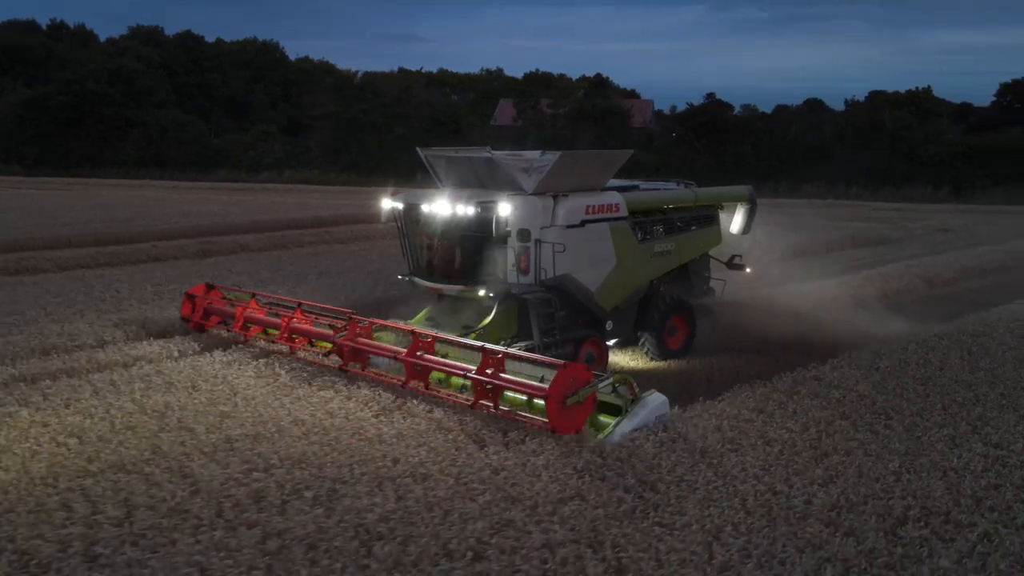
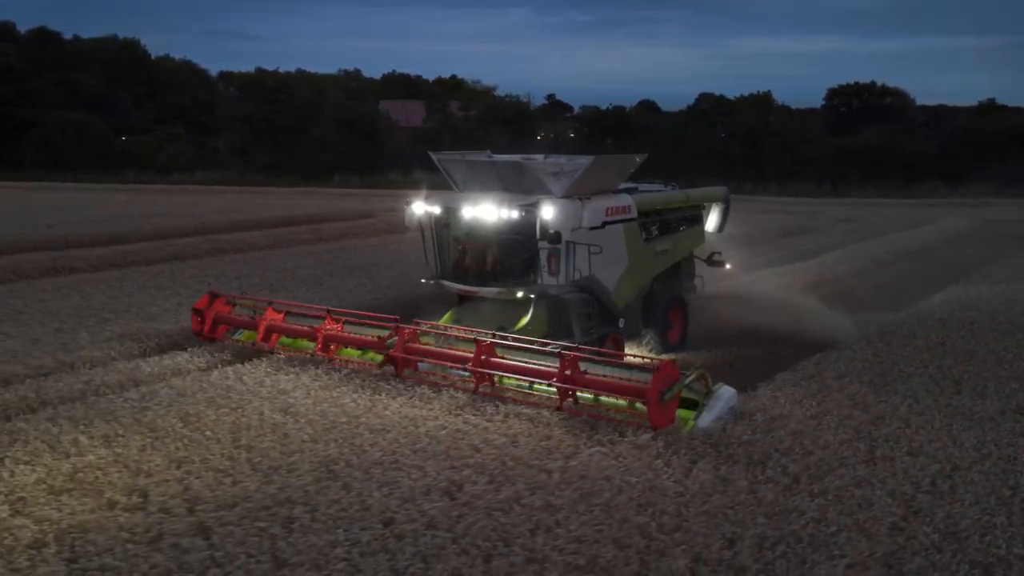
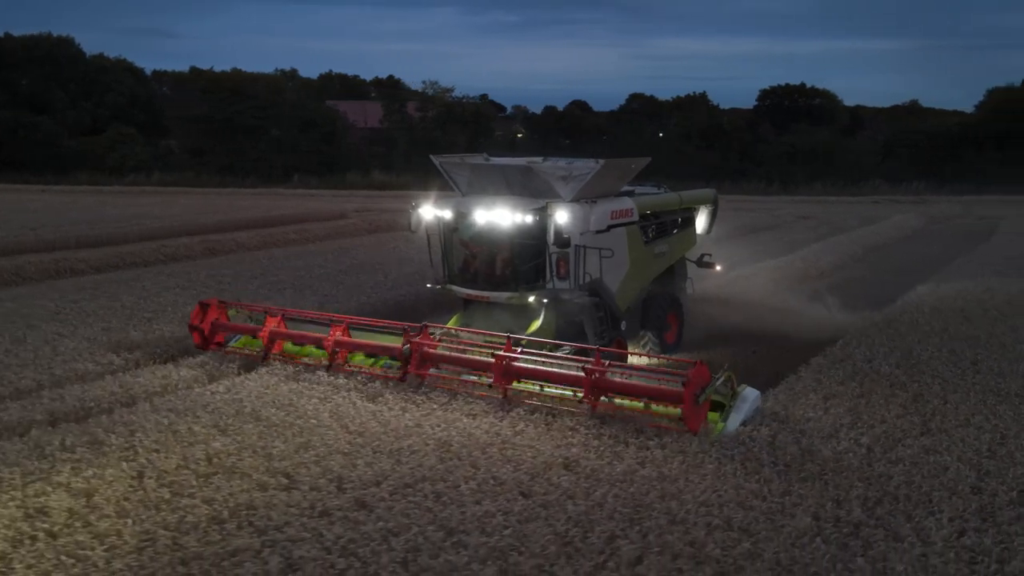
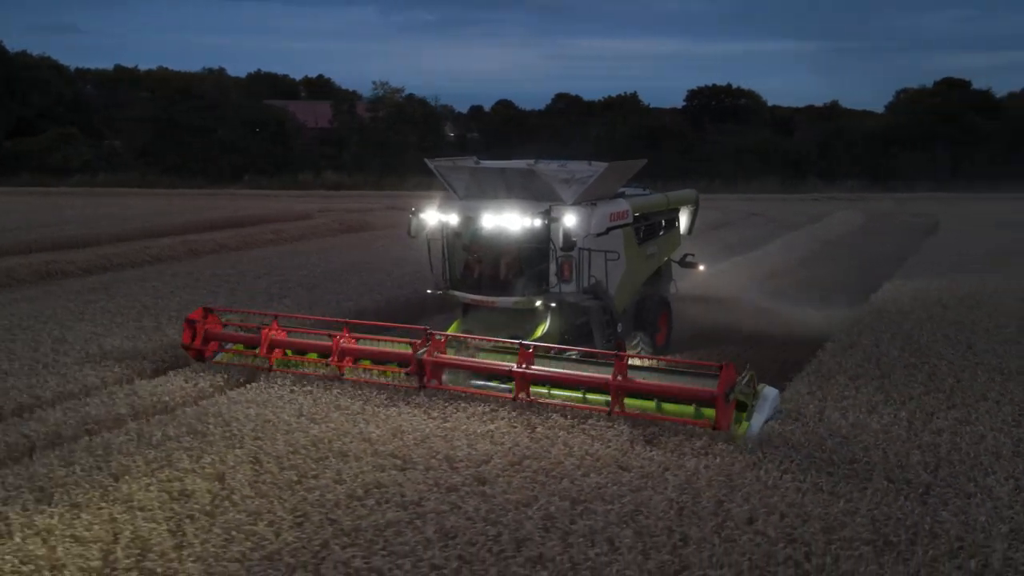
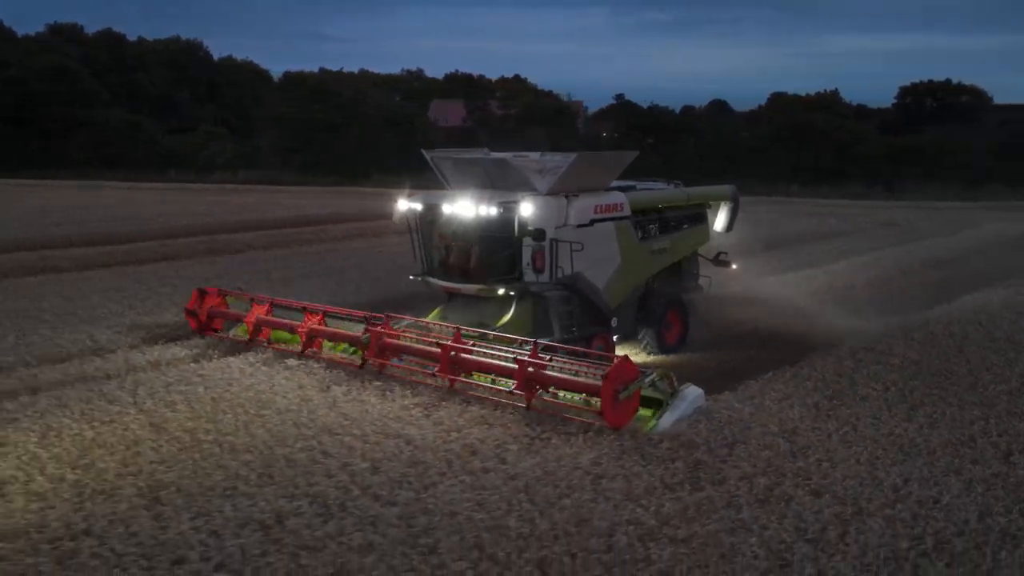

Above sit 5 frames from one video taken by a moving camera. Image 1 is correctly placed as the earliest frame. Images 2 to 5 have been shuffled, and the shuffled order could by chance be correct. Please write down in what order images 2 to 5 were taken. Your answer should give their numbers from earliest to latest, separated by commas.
5, 2, 3, 4
